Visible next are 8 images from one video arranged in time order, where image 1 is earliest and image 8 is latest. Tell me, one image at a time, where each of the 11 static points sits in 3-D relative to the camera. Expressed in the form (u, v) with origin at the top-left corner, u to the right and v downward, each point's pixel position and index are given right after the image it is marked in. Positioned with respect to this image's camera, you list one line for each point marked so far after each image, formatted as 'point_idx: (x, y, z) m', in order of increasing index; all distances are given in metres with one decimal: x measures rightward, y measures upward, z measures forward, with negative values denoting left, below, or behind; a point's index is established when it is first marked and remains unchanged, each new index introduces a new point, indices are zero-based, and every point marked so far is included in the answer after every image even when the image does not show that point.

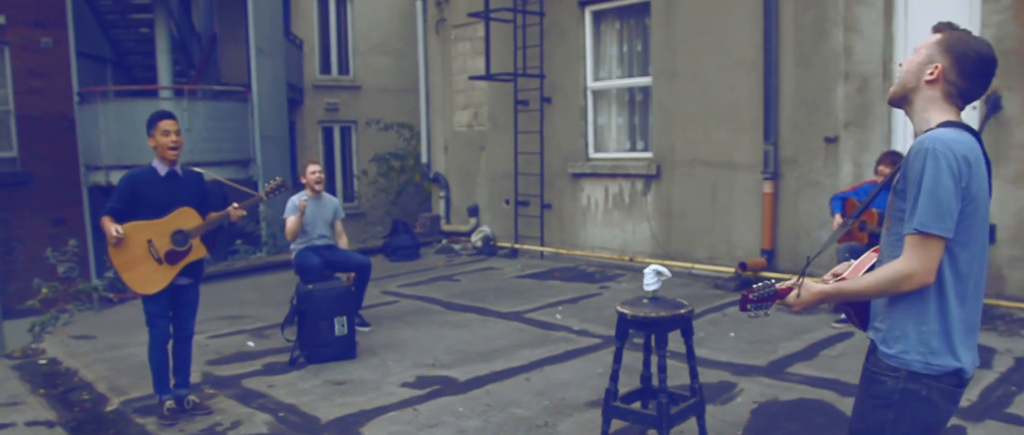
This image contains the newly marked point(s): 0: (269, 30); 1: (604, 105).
0: (-3.8, +2.9, +13.3) m
1: (+1.1, +1.3, +9.6) m
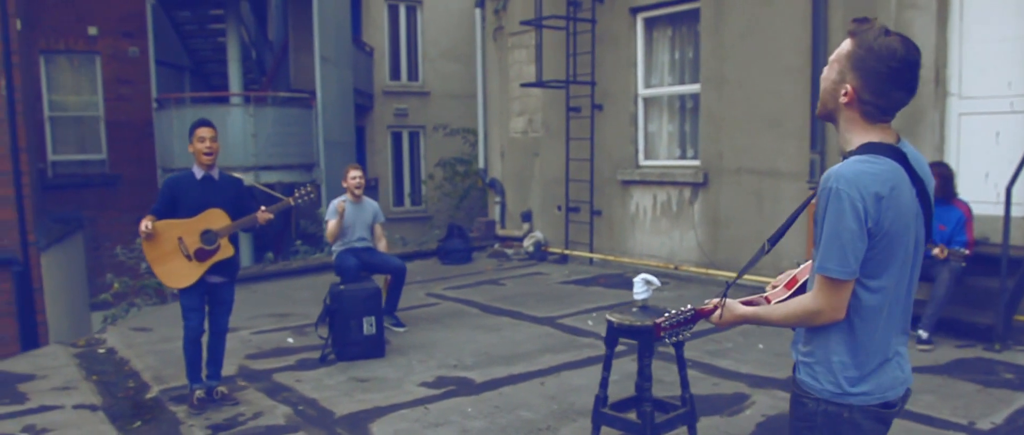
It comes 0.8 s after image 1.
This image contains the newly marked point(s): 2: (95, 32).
0: (-2.9, +2.9, +13.8) m
1: (+1.7, +1.2, +9.6) m
2: (-6.4, +2.9, +13.3) m
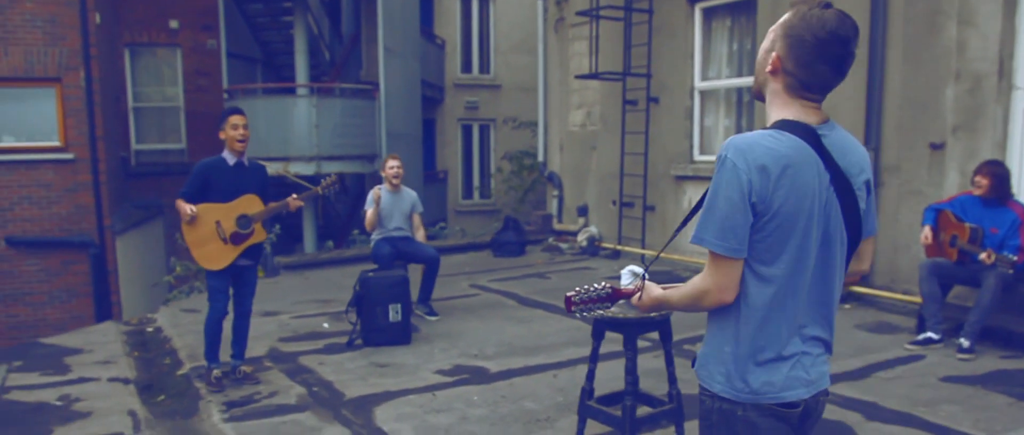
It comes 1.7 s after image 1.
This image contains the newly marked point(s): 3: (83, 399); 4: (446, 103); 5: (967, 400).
0: (-1.8, +3.0, +14.0) m
1: (+2.2, +1.2, +9.4) m
2: (-5.4, +3.1, +13.9) m
3: (-2.6, -1.1, +5.1) m
4: (-1.4, +2.4, +18.0) m
5: (+2.6, -1.0, +4.7) m
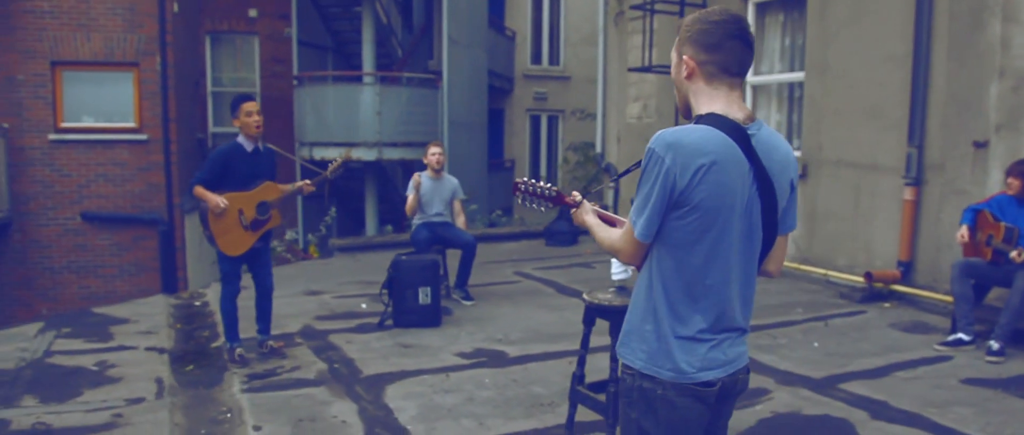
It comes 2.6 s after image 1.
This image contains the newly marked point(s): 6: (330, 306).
0: (-0.7, +3.2, +14.1) m
1: (+2.8, +1.3, +9.2) m
2: (-4.3, +3.4, +14.4) m
3: (-2.5, -0.9, +5.4) m
4: (+0.1, +2.7, +18.1) m
5: (+2.6, -1.0, +4.5) m
6: (-1.6, -0.8, +7.2) m
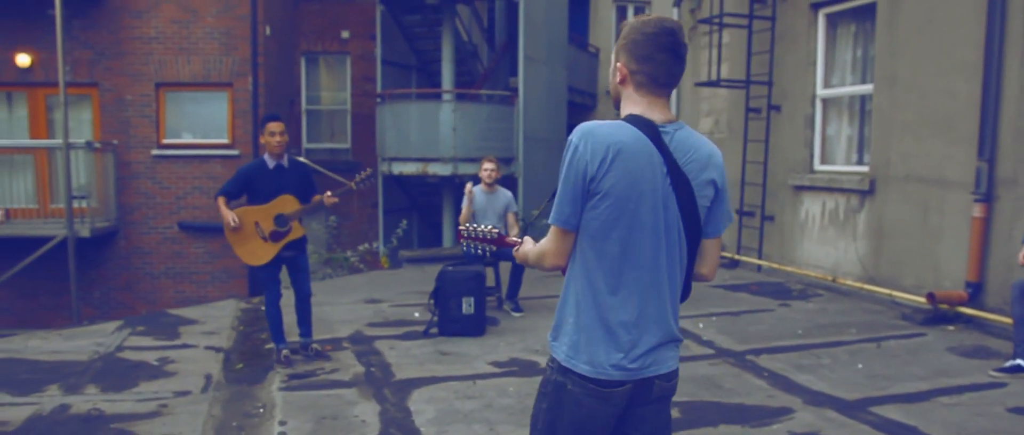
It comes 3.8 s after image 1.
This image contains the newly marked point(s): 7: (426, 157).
0: (+0.6, +3.0, +14.4) m
1: (+3.4, +1.1, +9.0) m
2: (-3.0, +3.2, +15.0) m
3: (-2.3, -1.0, +5.8) m
4: (+1.9, +2.3, +18.1) m
5: (+2.6, -1.1, +4.3) m
6: (-1.2, -0.9, +7.5) m
7: (-1.3, +0.9, +13.1) m
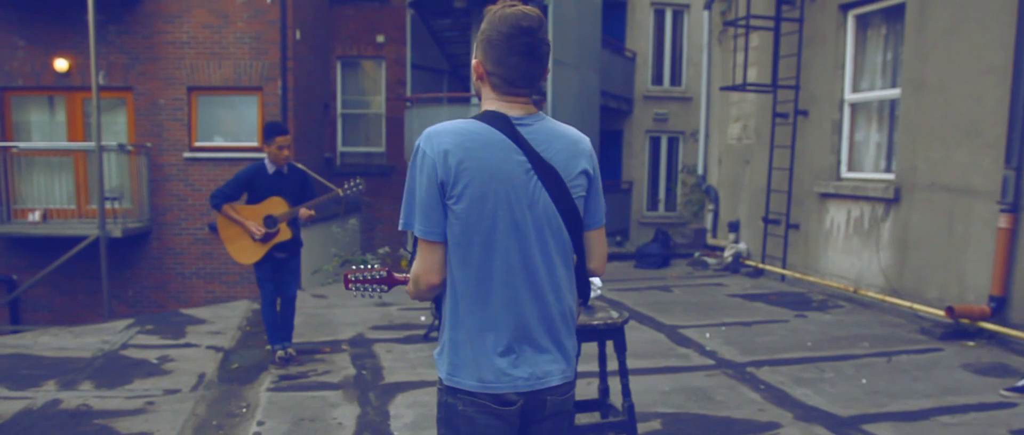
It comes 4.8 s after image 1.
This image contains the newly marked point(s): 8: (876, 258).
0: (+1.1, +2.9, +14.3) m
1: (+3.6, +1.0, +8.7) m
2: (-2.4, +3.2, +15.2) m
3: (-2.4, -1.0, +5.9) m
4: (+2.6, +2.2, +18.0) m
5: (+2.5, -1.2, +4.1) m
6: (-1.1, -0.9, +7.5) m
7: (-0.9, +0.9, +13.1) m
8: (+3.5, -0.4, +8.1) m
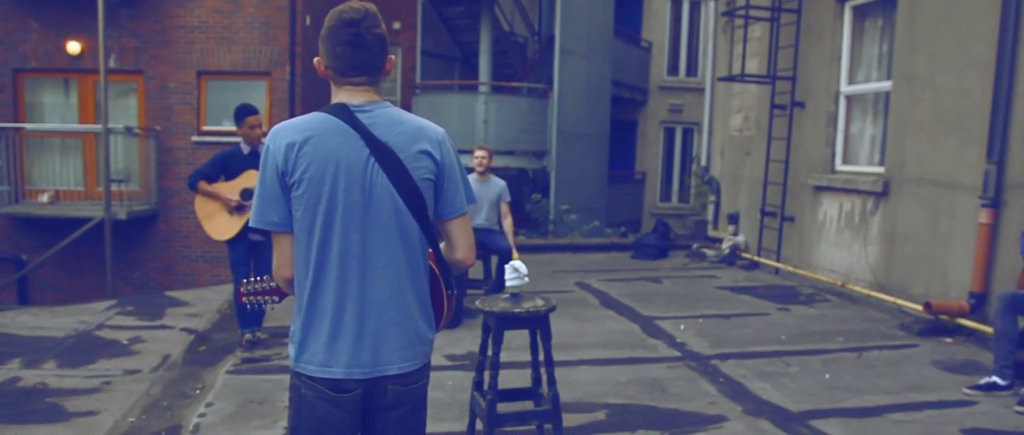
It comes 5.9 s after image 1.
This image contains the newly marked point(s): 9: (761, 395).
0: (+1.2, +3.1, +14.2) m
1: (+3.5, +1.1, +8.5) m
2: (-2.2, +3.4, +15.2) m
3: (-2.6, -0.9, +6.0) m
4: (+2.9, +2.4, +17.8) m
5: (+2.2, -1.1, +4.0) m
6: (-1.3, -0.8, +7.6) m
7: (-0.8, +1.1, +13.1) m
8: (+3.3, -0.3, +7.9) m
9: (+1.5, -1.1, +5.0) m
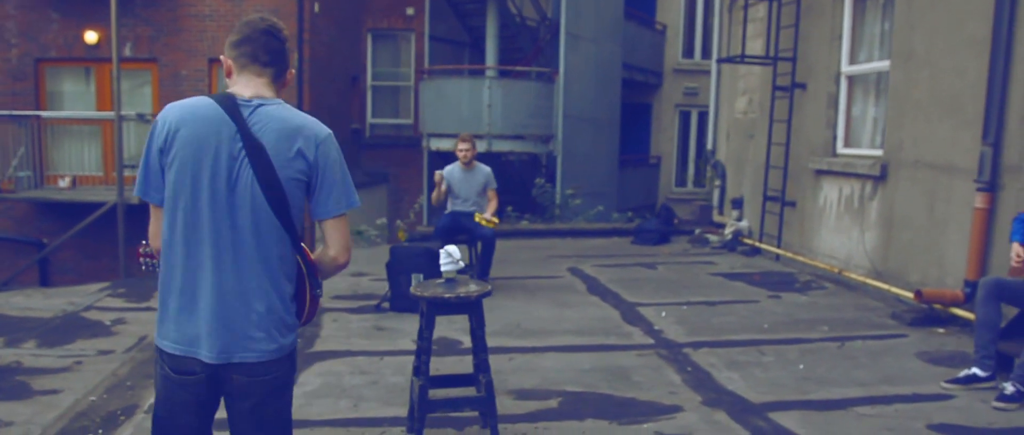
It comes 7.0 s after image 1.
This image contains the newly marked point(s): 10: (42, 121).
0: (+1.4, +3.3, +14.0) m
1: (+3.4, +1.2, +8.3) m
2: (-2.0, +3.7, +15.2) m
3: (-2.8, -0.8, +6.1) m
4: (+3.2, +2.7, +17.6) m
5: (+1.9, -1.1, +3.9) m
6: (-1.4, -0.6, +7.6) m
7: (-0.7, +1.3, +13.1) m
8: (+3.2, -0.2, +7.7) m
9: (+1.2, -1.0, +4.9) m
10: (-6.7, +1.4, +11.8) m
